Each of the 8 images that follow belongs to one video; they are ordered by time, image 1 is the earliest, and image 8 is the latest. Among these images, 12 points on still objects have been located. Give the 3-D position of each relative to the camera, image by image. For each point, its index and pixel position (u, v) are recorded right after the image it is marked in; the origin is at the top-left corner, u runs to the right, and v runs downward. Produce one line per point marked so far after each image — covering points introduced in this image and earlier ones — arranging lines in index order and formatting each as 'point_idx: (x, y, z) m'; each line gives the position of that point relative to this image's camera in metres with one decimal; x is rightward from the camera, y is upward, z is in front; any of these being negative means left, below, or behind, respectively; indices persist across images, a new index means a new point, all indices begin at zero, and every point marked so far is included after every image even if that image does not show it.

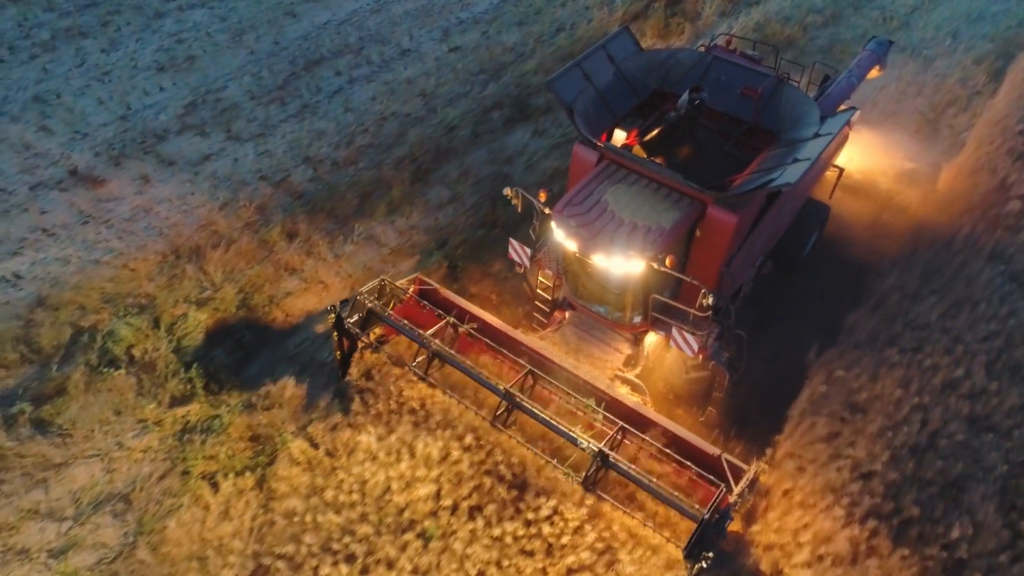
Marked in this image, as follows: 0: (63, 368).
0: (-3.5, -0.6, +8.0) m
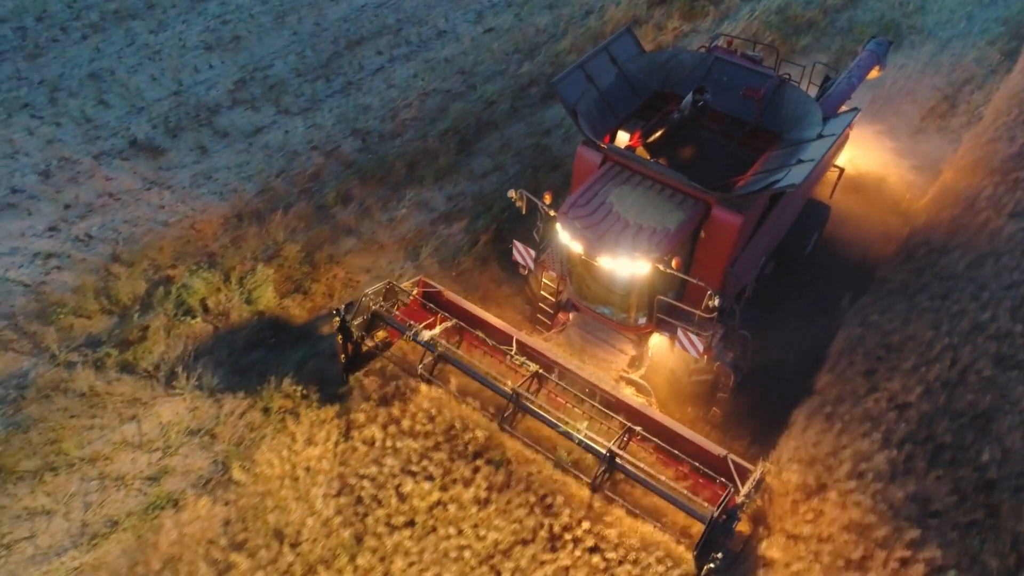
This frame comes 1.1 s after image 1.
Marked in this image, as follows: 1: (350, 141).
0: (-3.0, -0.2, +8.5) m
1: (-1.8, +1.6, +11.3) m
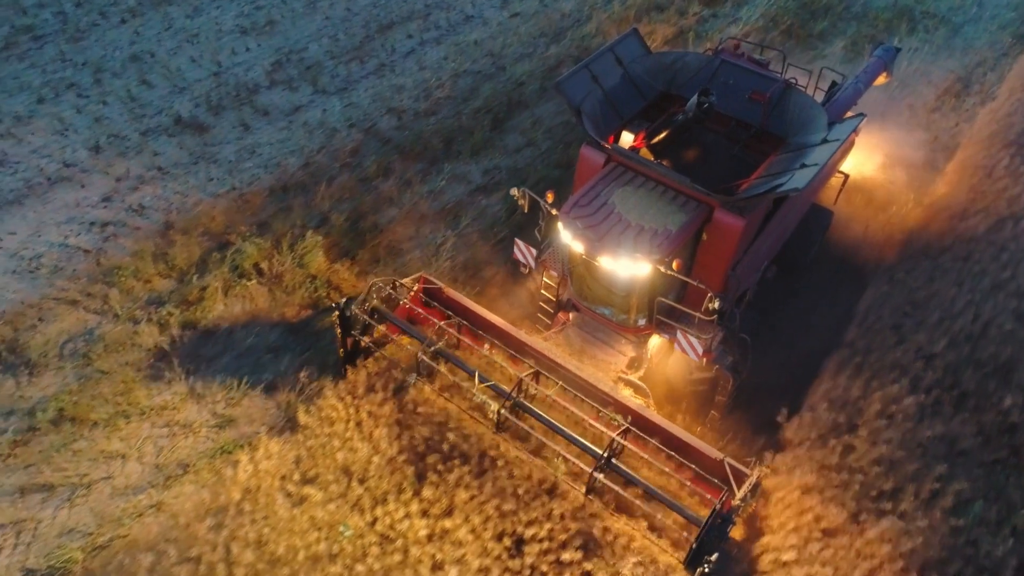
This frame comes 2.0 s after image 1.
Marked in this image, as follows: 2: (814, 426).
0: (-2.7, +0.1, +9.0) m
1: (-1.4, +1.9, +11.7) m
2: (+2.1, -0.9, +7.3) m
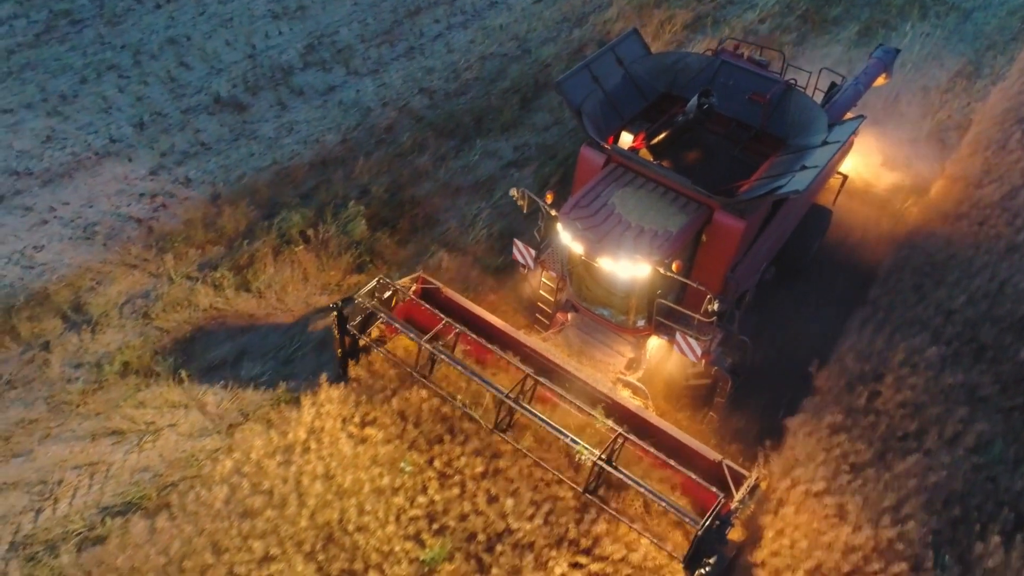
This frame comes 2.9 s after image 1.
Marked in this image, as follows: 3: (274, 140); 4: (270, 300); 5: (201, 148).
0: (-2.4, +0.4, +9.4) m
1: (-1.1, +2.2, +12.1) m
2: (+2.5, -0.6, +7.7) m
3: (-2.6, +1.6, +11.2) m
4: (-2.1, -0.1, +8.8) m
5: (-3.3, +1.5, +11.1) m
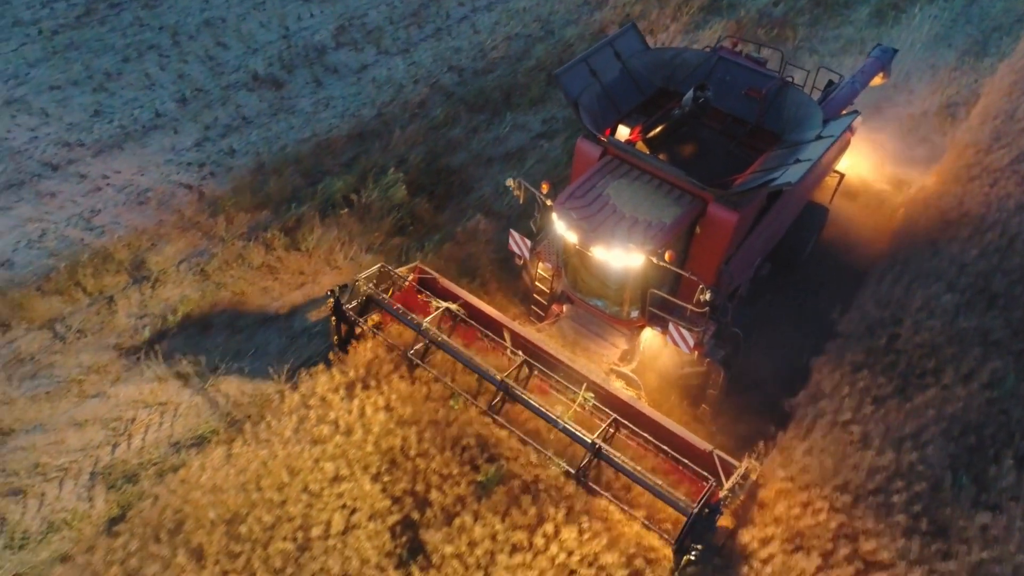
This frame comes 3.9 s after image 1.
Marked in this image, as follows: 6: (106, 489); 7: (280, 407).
0: (-2.1, +0.8, +9.9) m
1: (-0.8, +2.6, +12.6) m
2: (+2.8, -0.2, +8.2) m
3: (-2.3, +2.0, +11.7) m
4: (-1.8, +0.3, +9.3) m
5: (-3.0, +1.9, +11.6) m
6: (-2.7, -1.3, +6.9) m
7: (-1.6, -0.8, +7.2) m
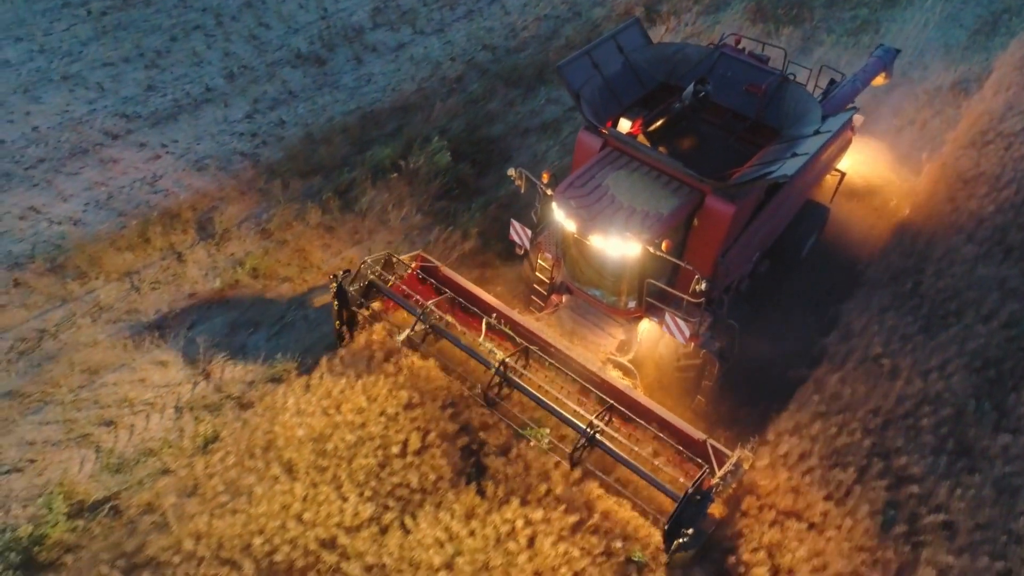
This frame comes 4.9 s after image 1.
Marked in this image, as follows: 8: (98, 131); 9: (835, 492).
0: (-1.7, +1.2, +10.5) m
1: (-0.4, +3.0, +13.2) m
2: (+3.2, +0.2, +8.8) m
3: (-1.9, +2.4, +12.3) m
4: (-1.4, +0.7, +9.9) m
5: (-2.6, +2.3, +12.1) m
6: (-2.3, -0.9, +7.5) m
7: (-1.2, -0.4, +7.8) m
8: (-4.5, +1.7, +11.3) m
9: (+2.1, -1.3, +6.6) m
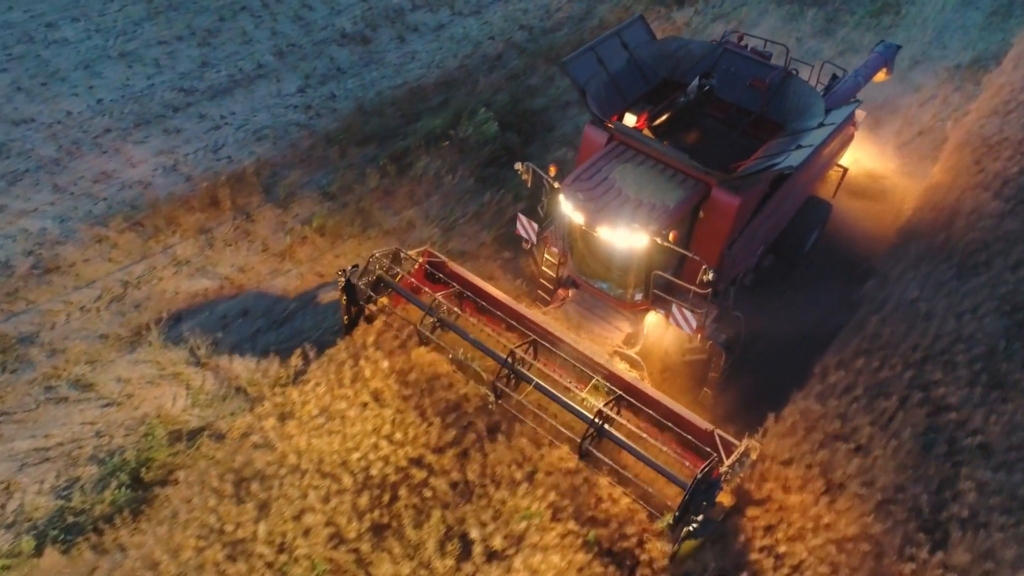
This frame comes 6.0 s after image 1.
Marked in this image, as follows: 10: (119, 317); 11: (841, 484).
0: (-1.2, +1.6, +11.0) m
1: (+0.1, +3.4, +13.7) m
2: (+3.7, +0.6, +9.4) m
3: (-1.4, +2.8, +12.9) m
4: (-0.9, +1.1, +10.4) m
5: (-2.1, +2.7, +12.7) m
6: (-1.8, -0.5, +8.0) m
7: (-0.8, 0.0, +8.3) m
8: (-4.1, +2.1, +11.8) m
9: (+2.6, -0.9, +7.1) m
10: (-3.2, -0.2, +8.5) m
11: (+2.1, -1.3, +6.6) m
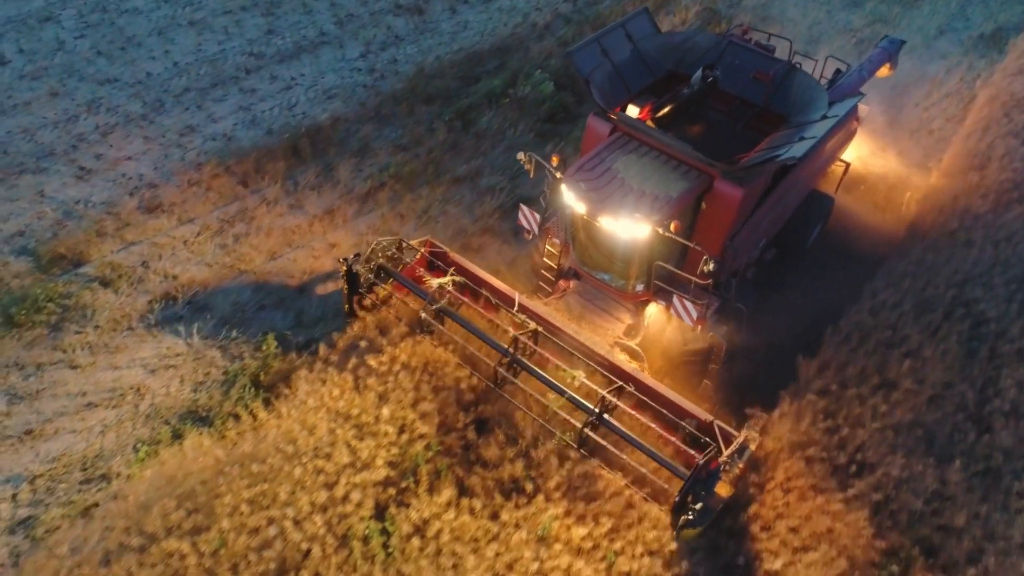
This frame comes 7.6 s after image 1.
0: (-0.5, +2.1, +11.8) m
1: (+0.7, +4.0, +14.5) m
2: (+4.3, +1.1, +10.1) m
3: (-0.8, +3.4, +13.6) m
4: (-0.2, +1.7, +11.2) m
5: (-1.5, +3.2, +13.4) m
6: (-1.2, 0.0, +8.8) m
7: (-0.1, +0.6, +9.1) m
8: (-3.4, +2.7, +12.6) m
9: (+3.2, -0.3, +7.9) m
10: (-2.6, +0.3, +9.3) m
11: (+2.7, -0.7, +7.4) m
